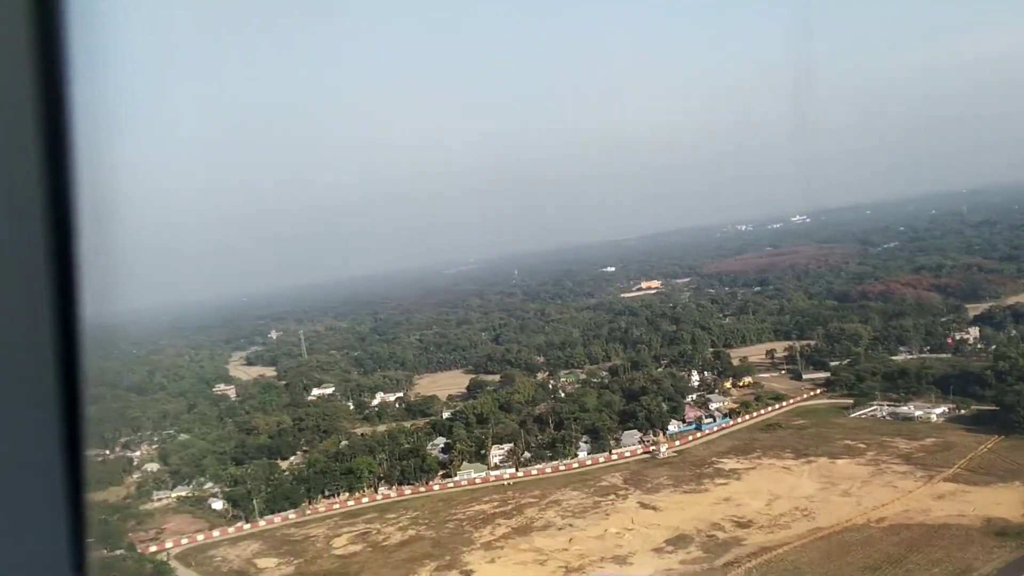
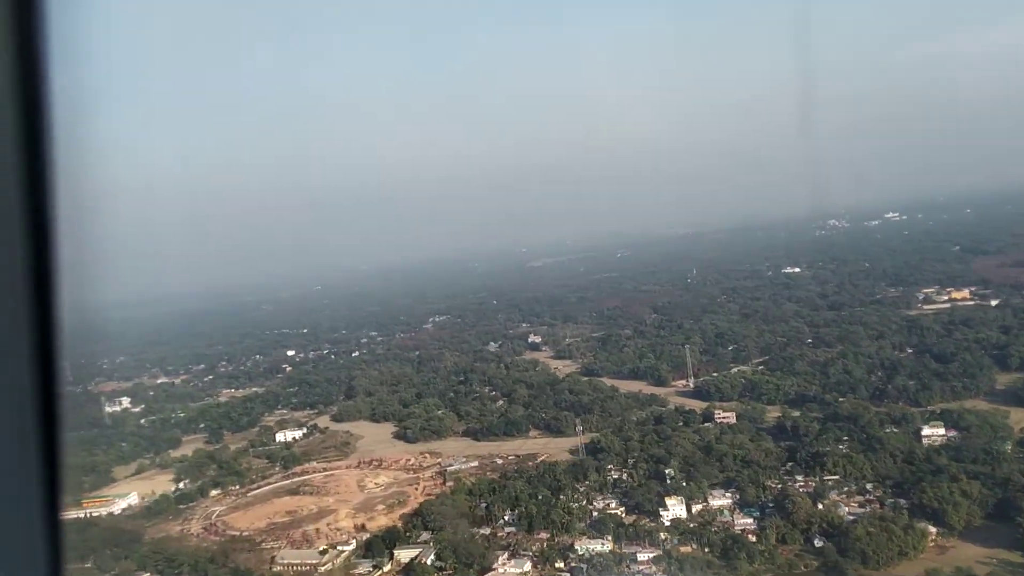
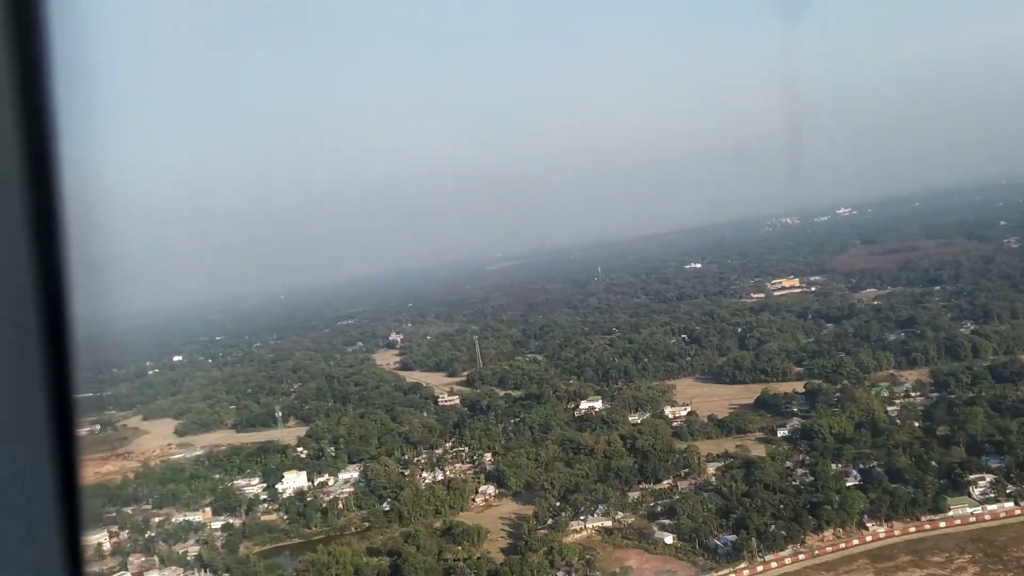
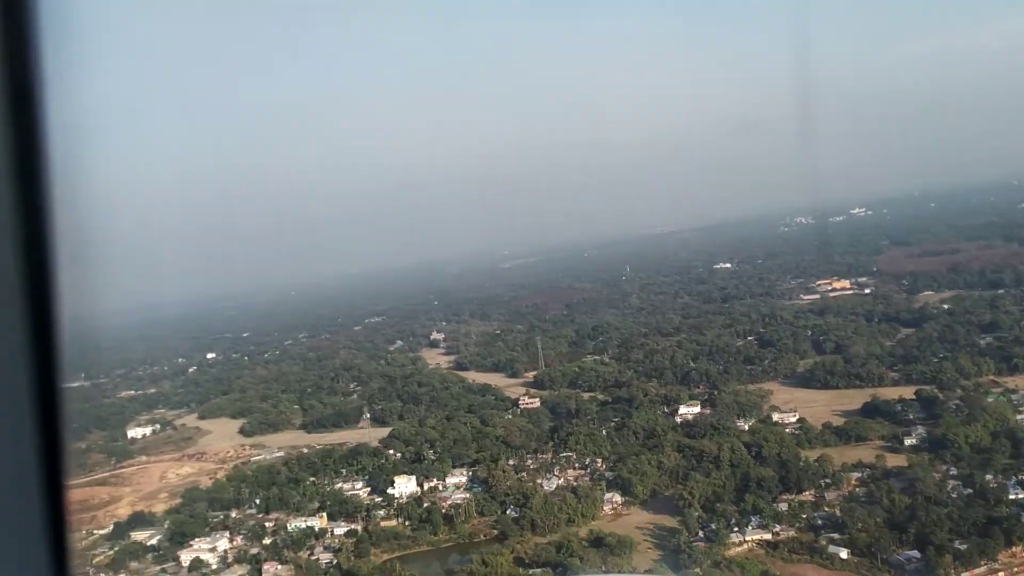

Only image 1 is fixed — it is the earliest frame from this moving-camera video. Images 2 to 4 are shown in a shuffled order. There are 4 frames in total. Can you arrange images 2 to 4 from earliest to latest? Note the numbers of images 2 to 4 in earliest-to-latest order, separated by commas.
3, 4, 2
